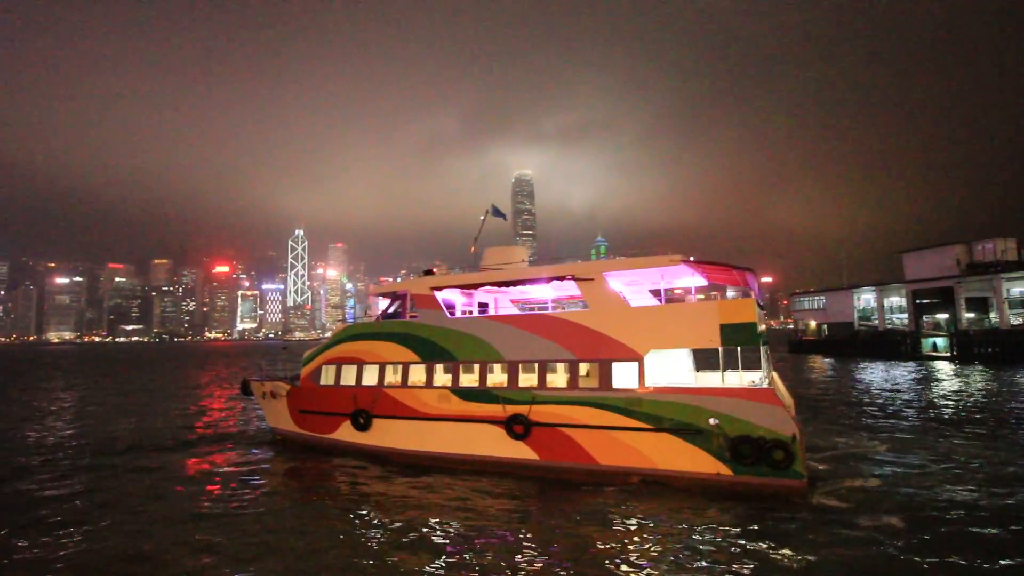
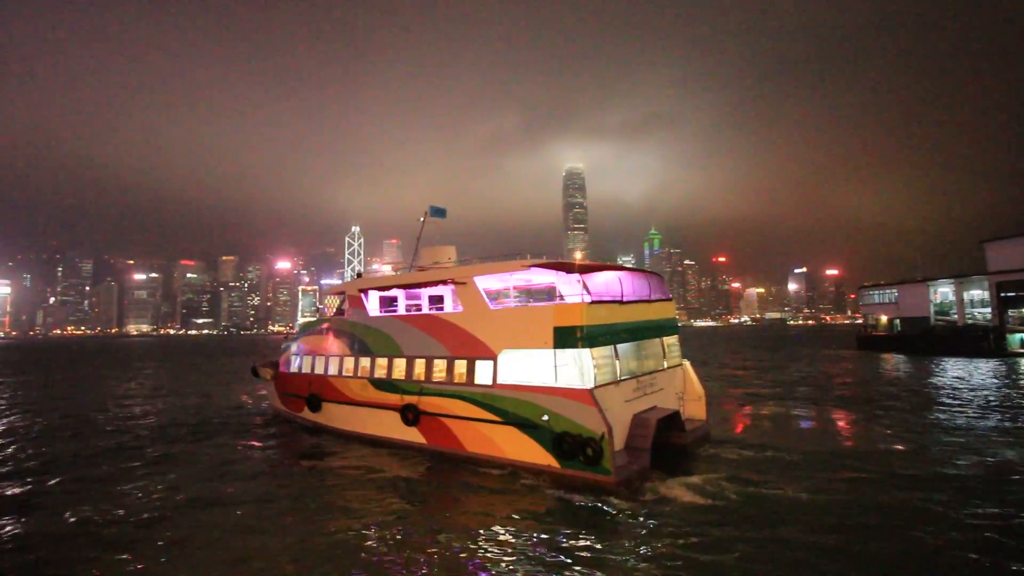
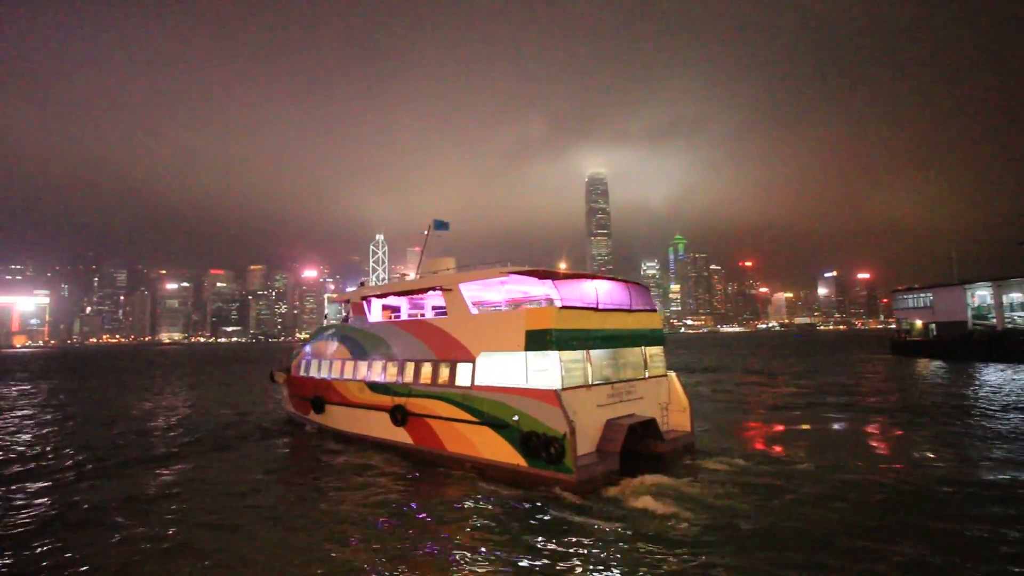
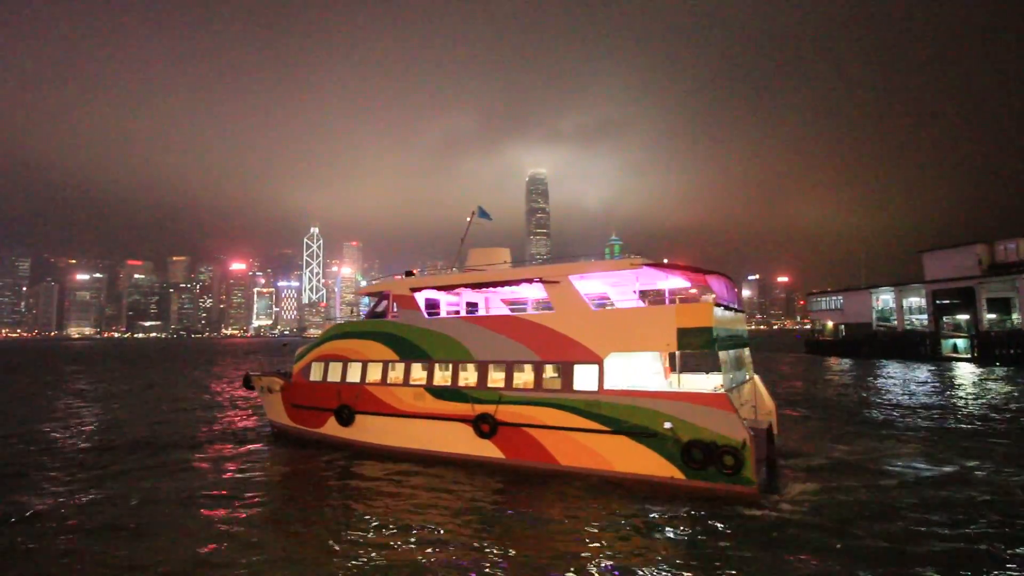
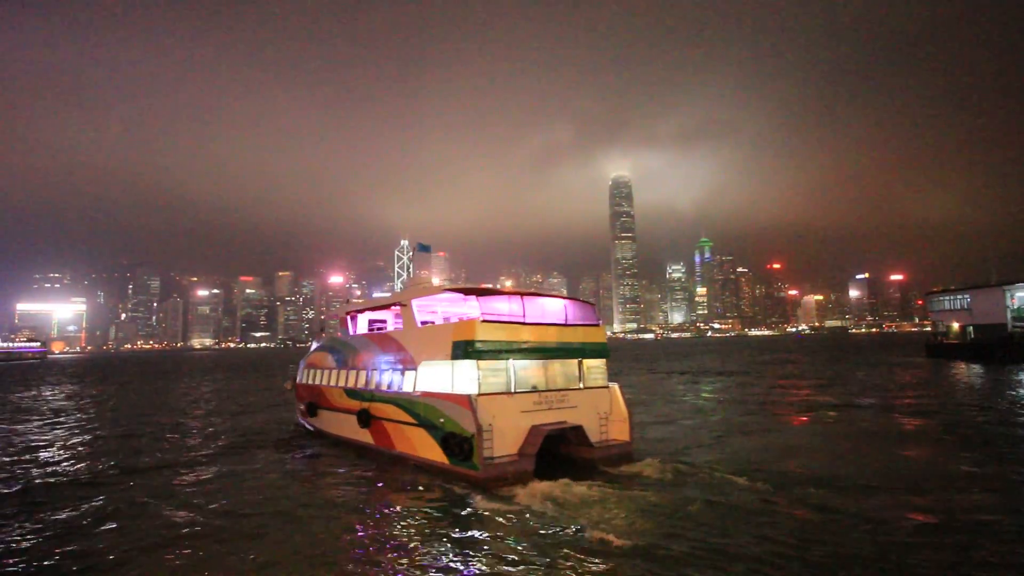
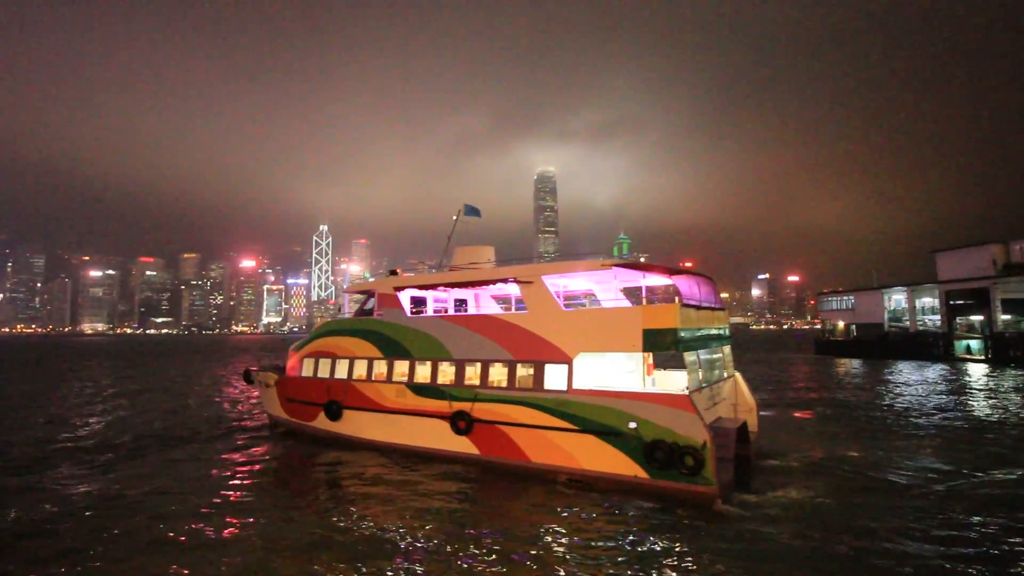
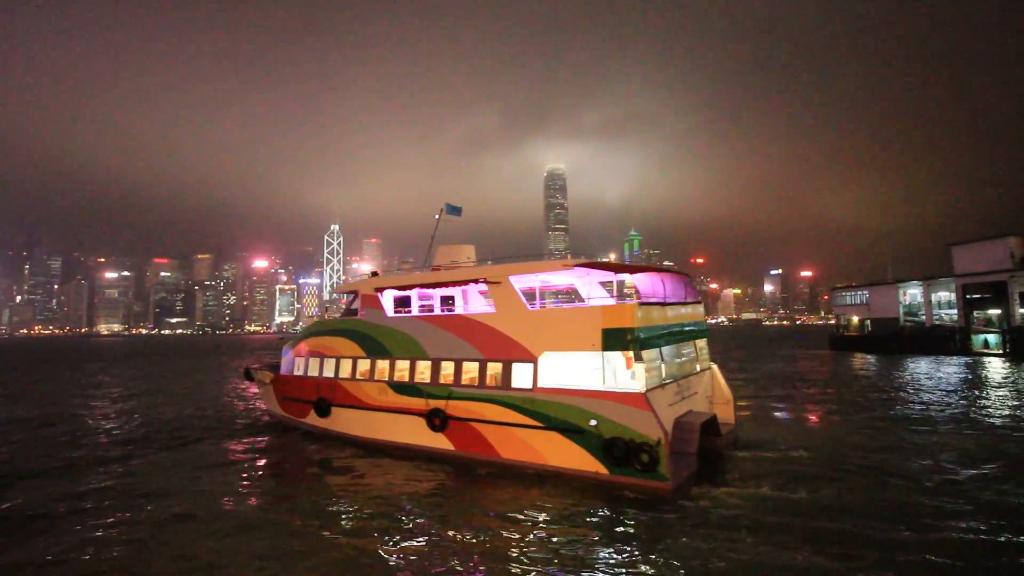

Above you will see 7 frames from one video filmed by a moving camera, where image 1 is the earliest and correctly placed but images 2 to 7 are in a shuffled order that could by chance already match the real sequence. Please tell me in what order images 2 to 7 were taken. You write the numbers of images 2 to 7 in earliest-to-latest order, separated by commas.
4, 6, 7, 2, 3, 5
